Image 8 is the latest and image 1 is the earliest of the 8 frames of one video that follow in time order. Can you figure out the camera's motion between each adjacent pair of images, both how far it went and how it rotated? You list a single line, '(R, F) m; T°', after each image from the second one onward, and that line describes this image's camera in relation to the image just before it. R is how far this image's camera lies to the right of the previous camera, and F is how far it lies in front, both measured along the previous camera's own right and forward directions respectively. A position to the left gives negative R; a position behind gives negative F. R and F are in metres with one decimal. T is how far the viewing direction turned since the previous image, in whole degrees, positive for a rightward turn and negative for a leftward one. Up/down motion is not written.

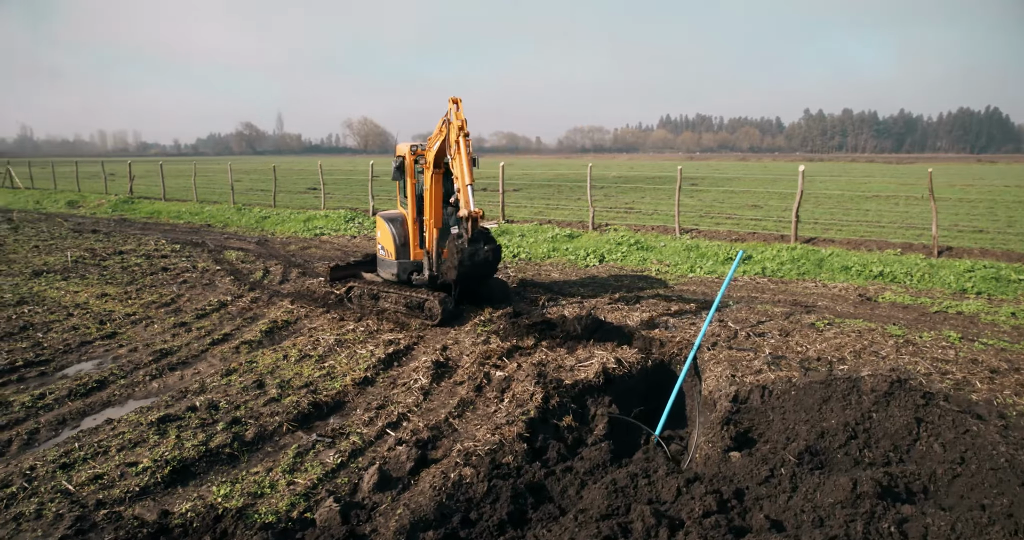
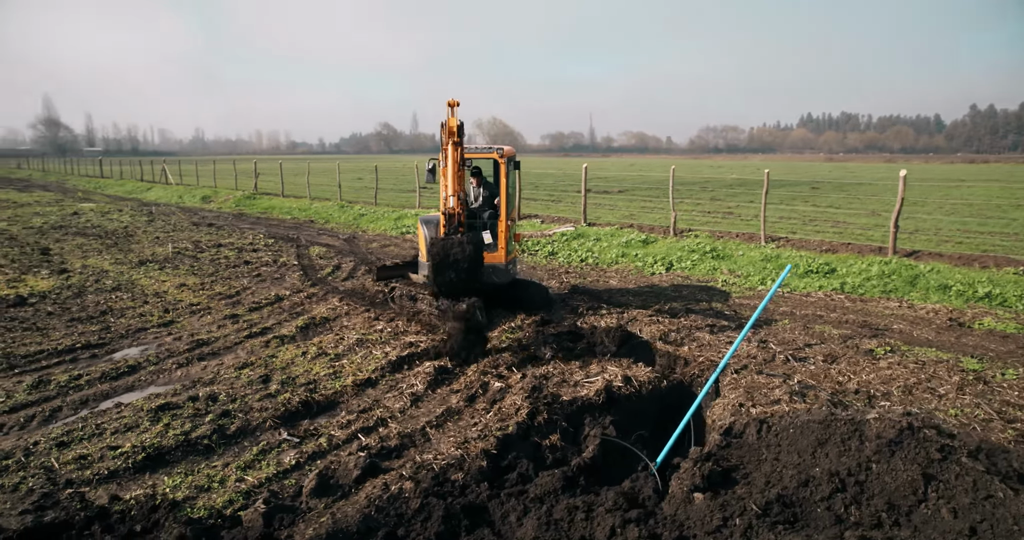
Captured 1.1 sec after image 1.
(+1.3, +0.4) m; -11°
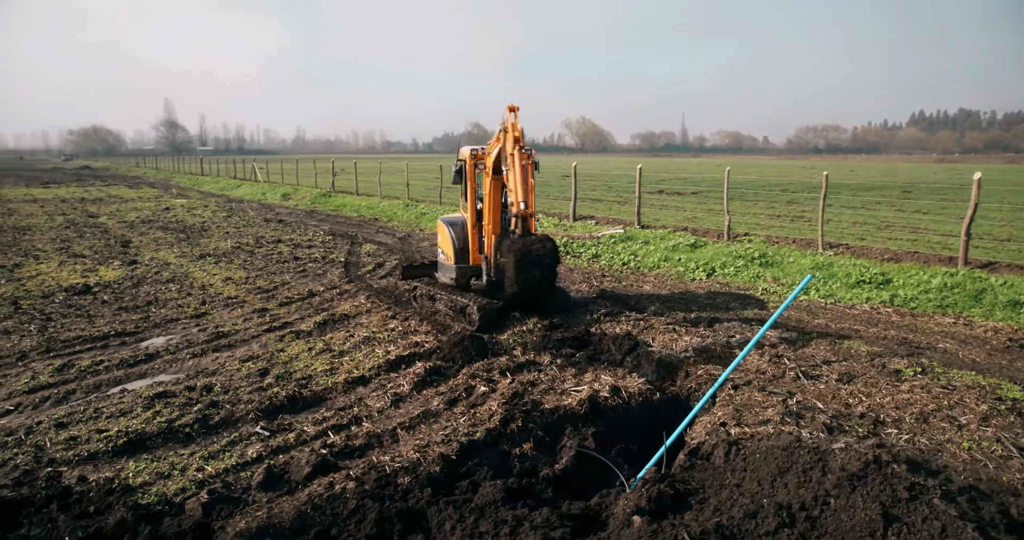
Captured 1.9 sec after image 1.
(+1.1, +0.2) m; -8°
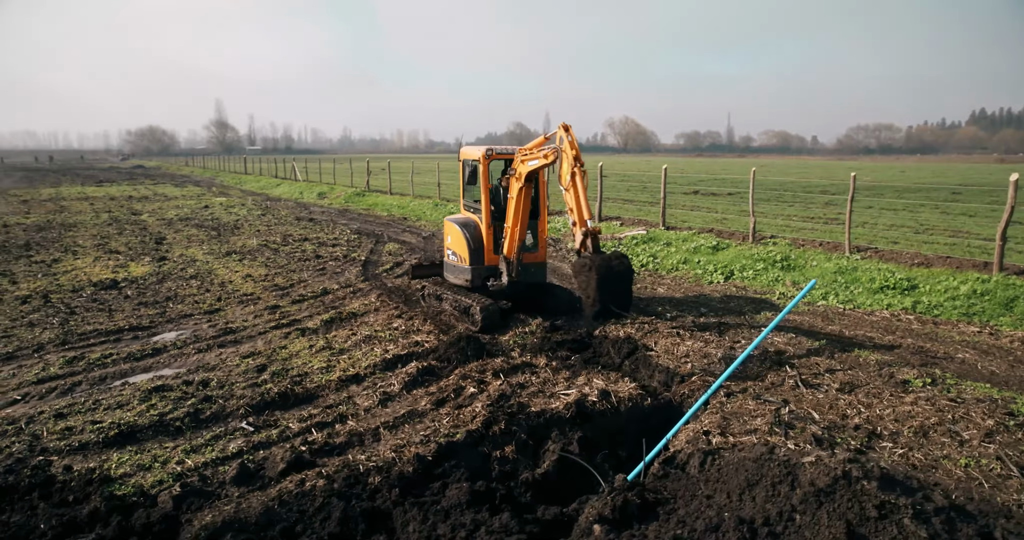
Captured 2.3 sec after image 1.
(+0.5, +0.1) m; -4°
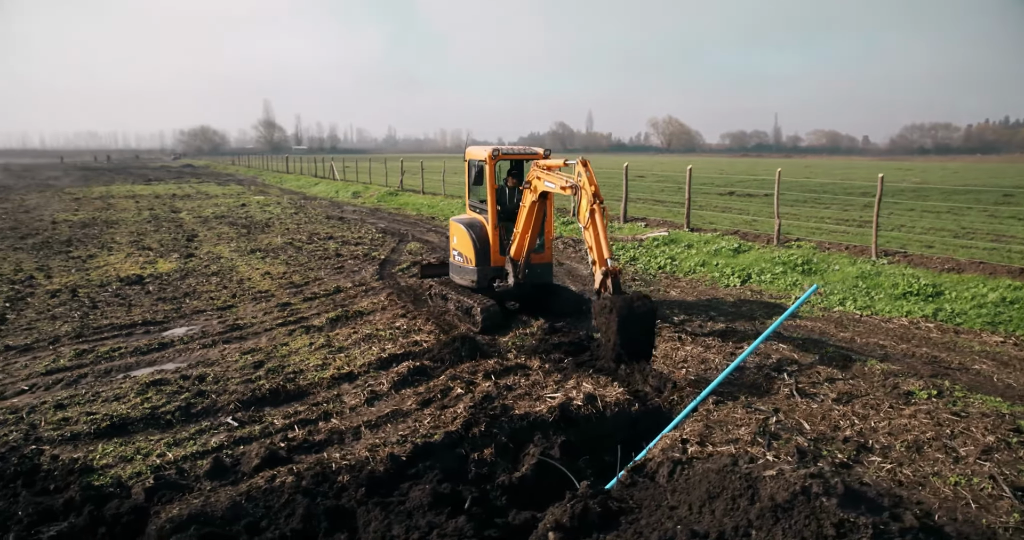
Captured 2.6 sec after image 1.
(+0.6, +0.1) m; -4°
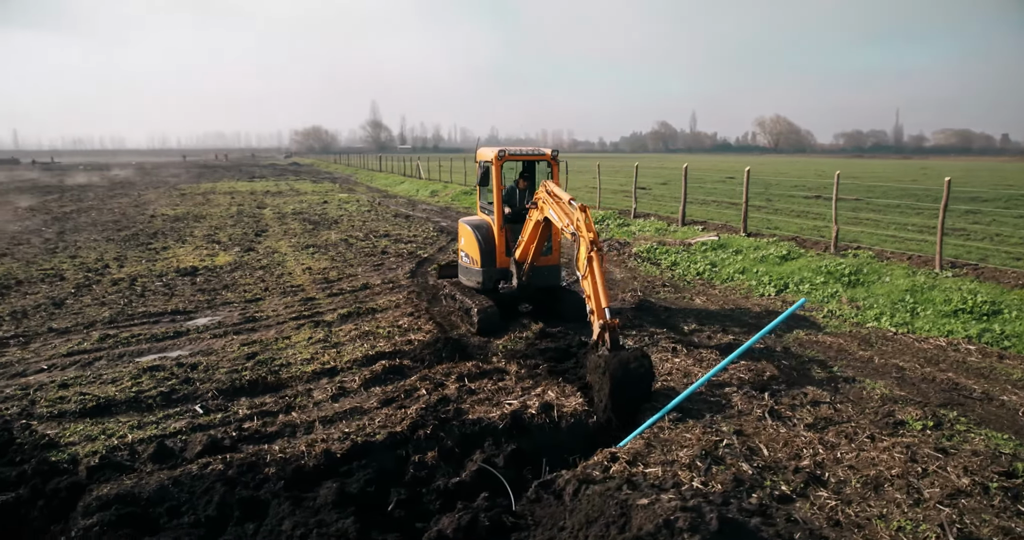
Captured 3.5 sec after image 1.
(+1.4, +0.2) m; -9°
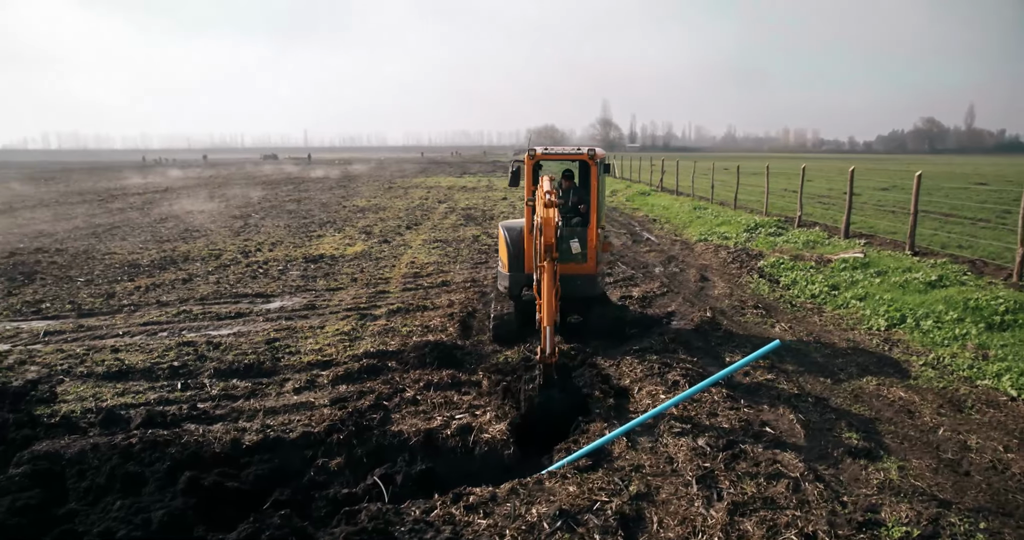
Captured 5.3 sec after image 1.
(+2.6, +1.0) m; -20°
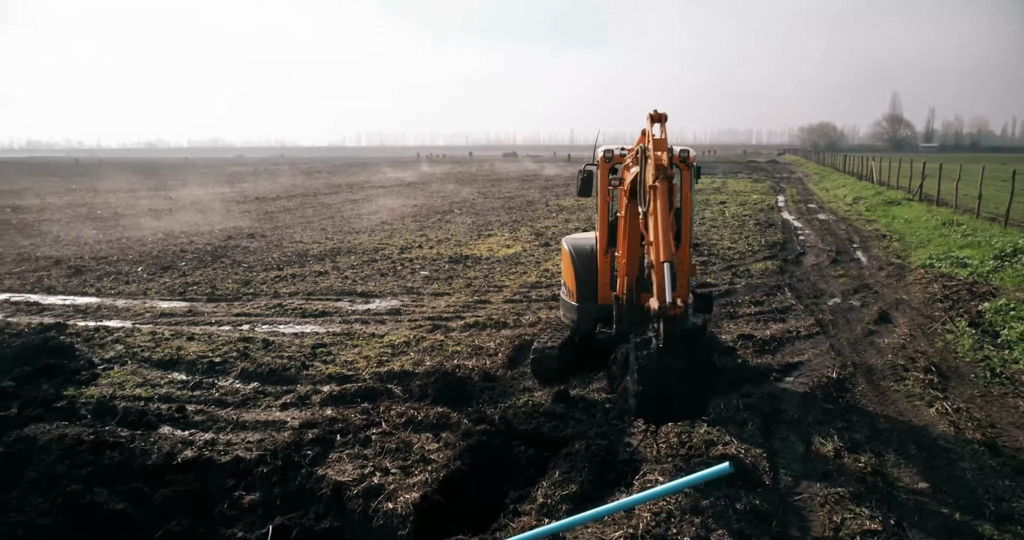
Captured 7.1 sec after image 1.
(+2.2, +1.8) m; -22°
